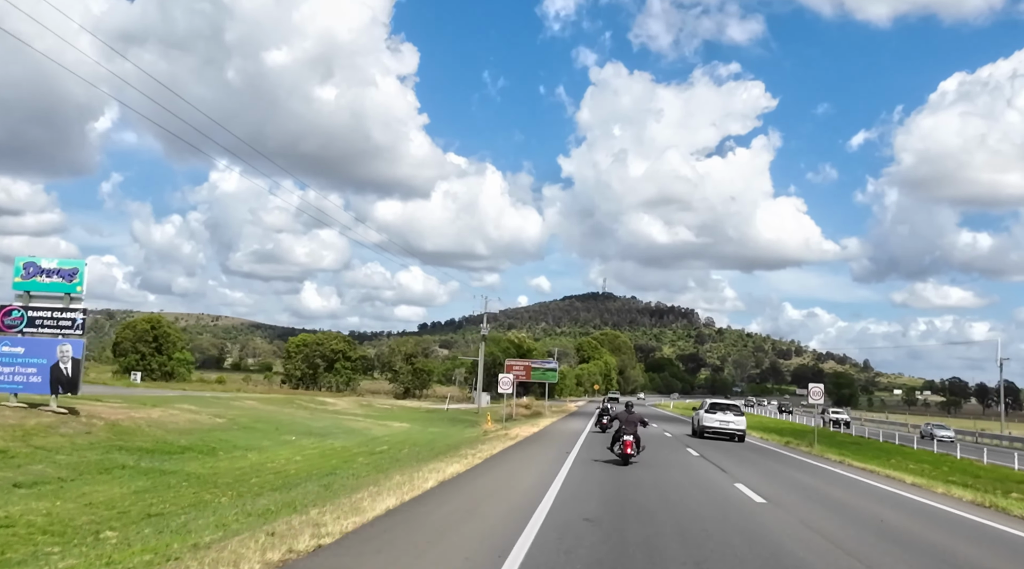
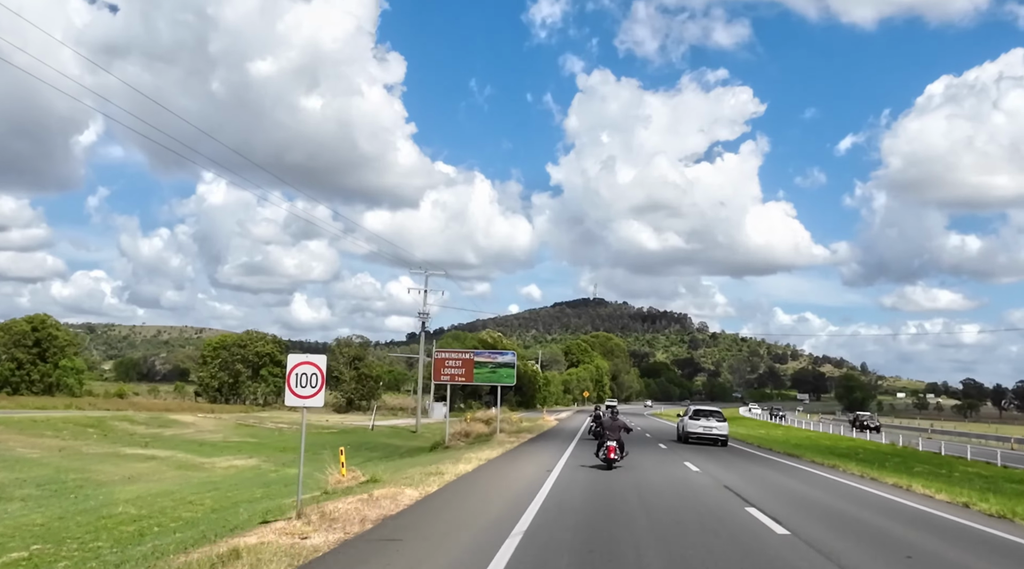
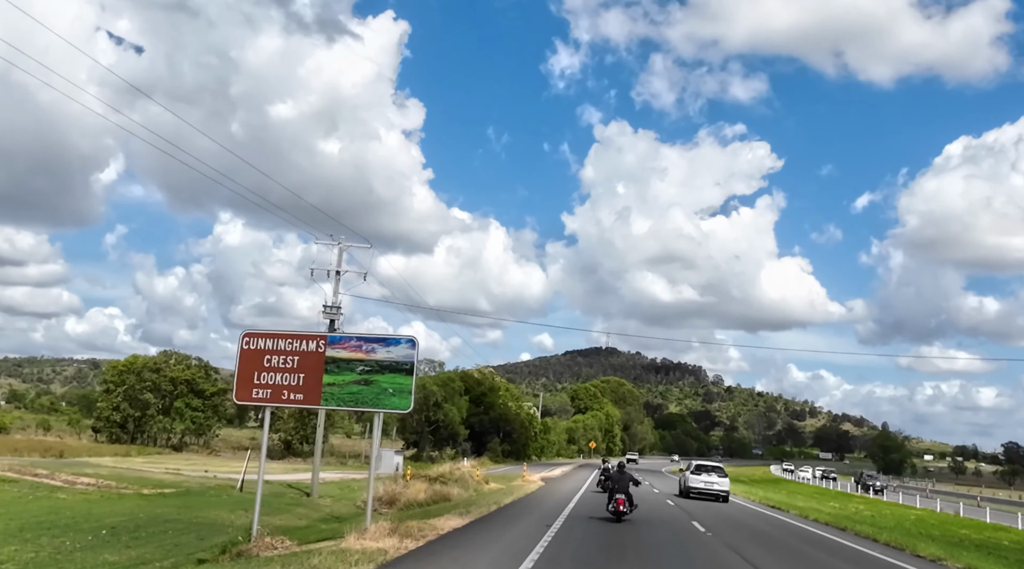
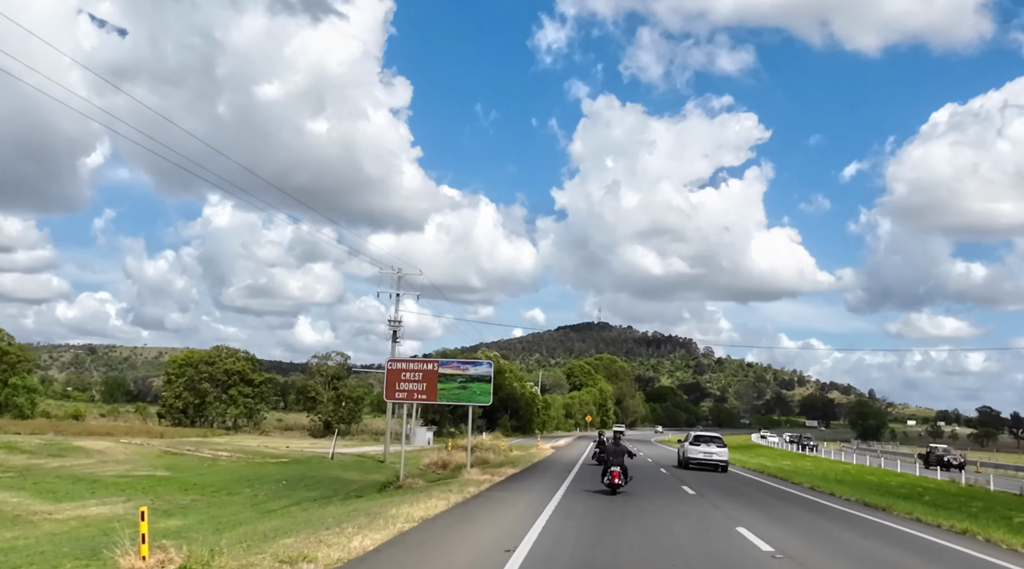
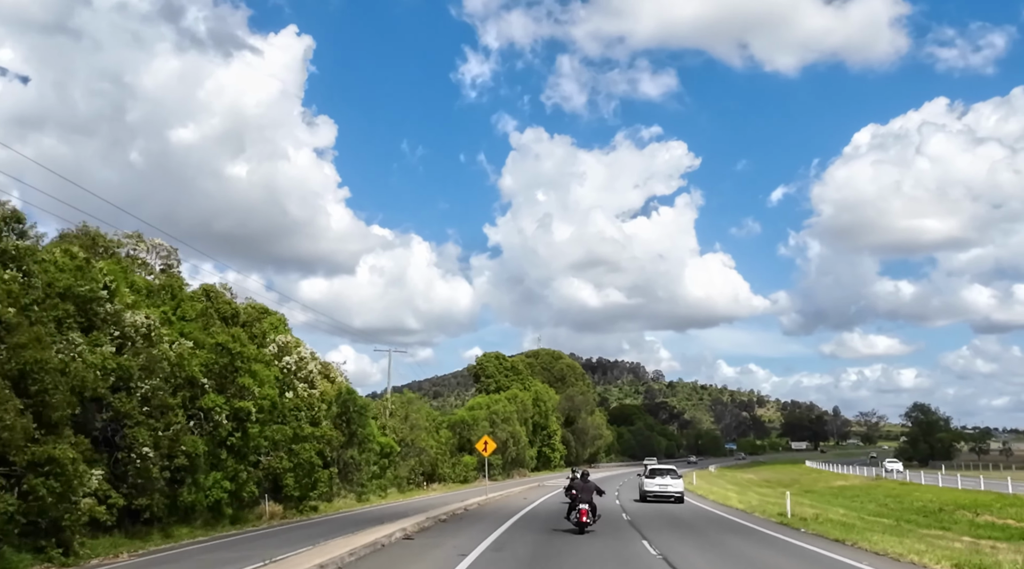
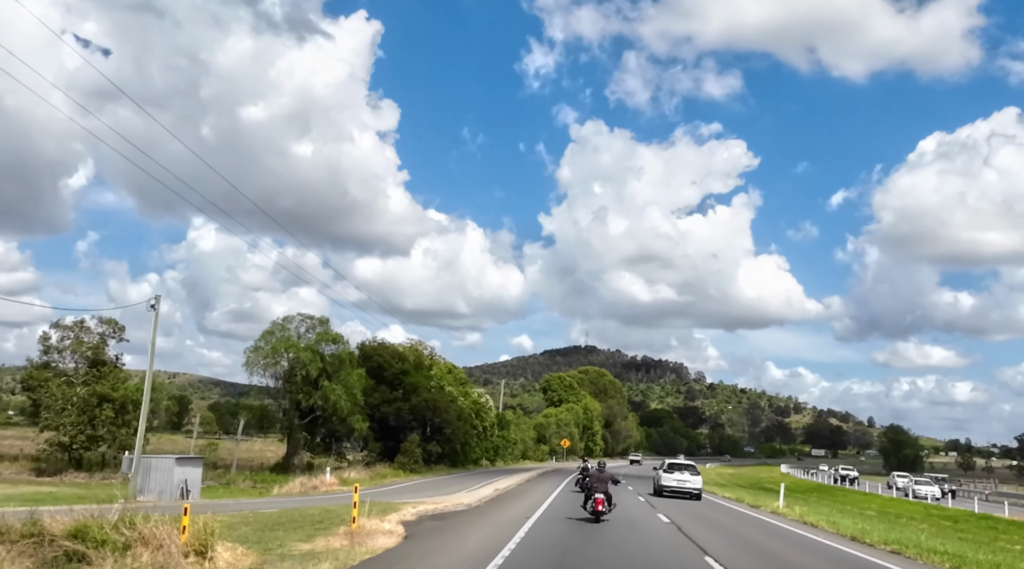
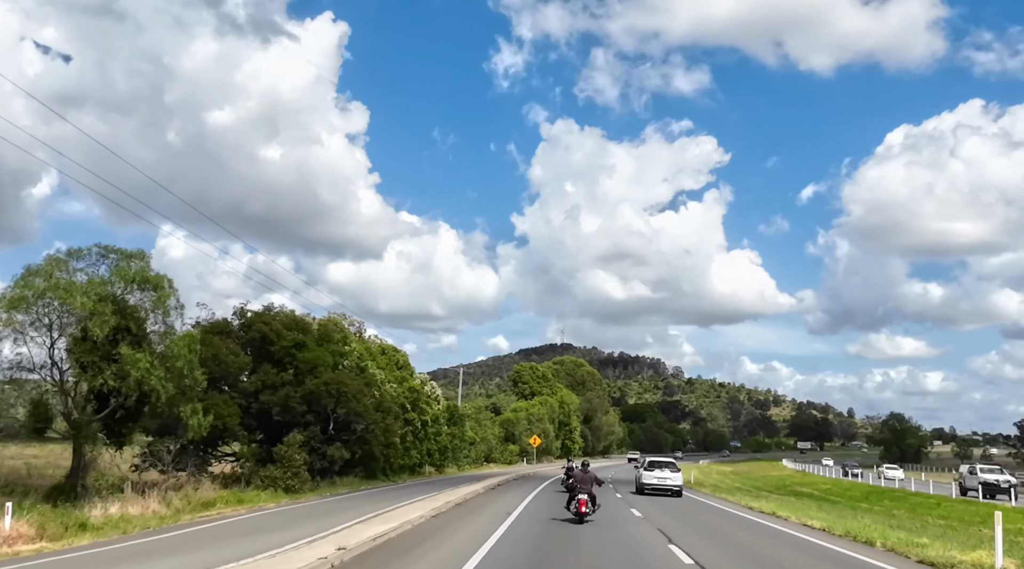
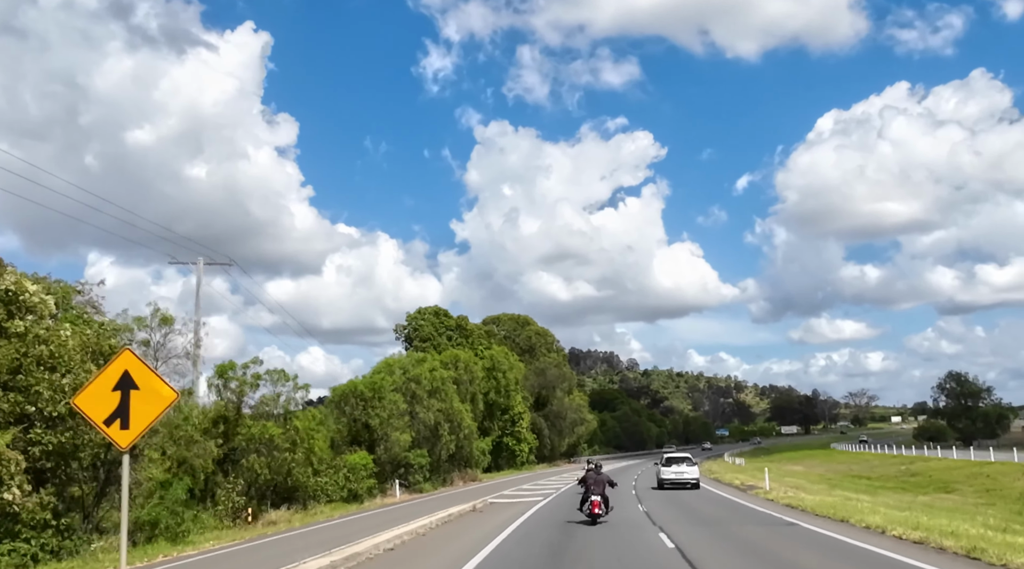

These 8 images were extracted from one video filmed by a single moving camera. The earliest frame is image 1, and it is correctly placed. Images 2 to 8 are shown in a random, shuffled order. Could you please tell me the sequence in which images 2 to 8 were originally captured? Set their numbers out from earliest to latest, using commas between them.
2, 4, 3, 6, 7, 5, 8
